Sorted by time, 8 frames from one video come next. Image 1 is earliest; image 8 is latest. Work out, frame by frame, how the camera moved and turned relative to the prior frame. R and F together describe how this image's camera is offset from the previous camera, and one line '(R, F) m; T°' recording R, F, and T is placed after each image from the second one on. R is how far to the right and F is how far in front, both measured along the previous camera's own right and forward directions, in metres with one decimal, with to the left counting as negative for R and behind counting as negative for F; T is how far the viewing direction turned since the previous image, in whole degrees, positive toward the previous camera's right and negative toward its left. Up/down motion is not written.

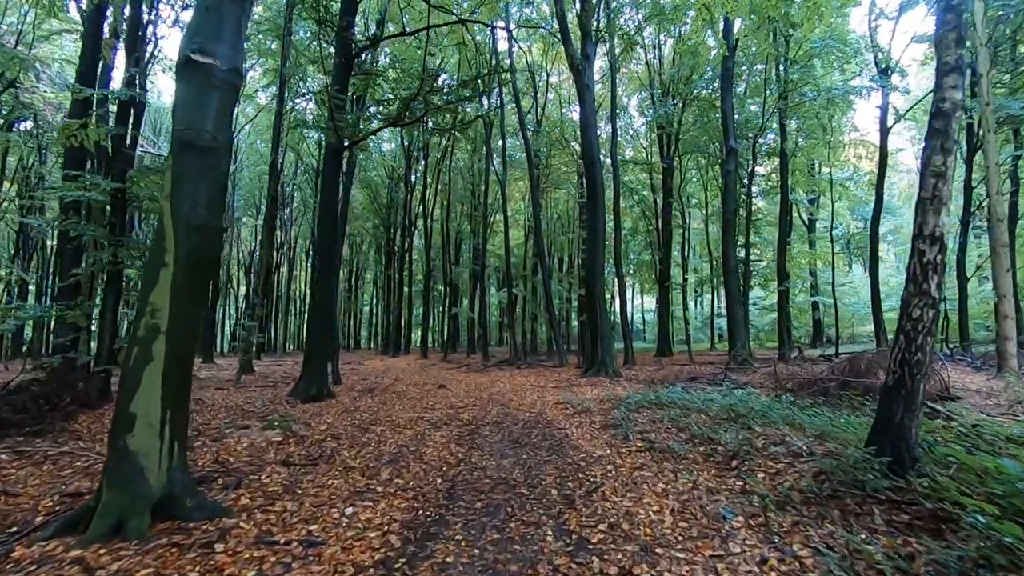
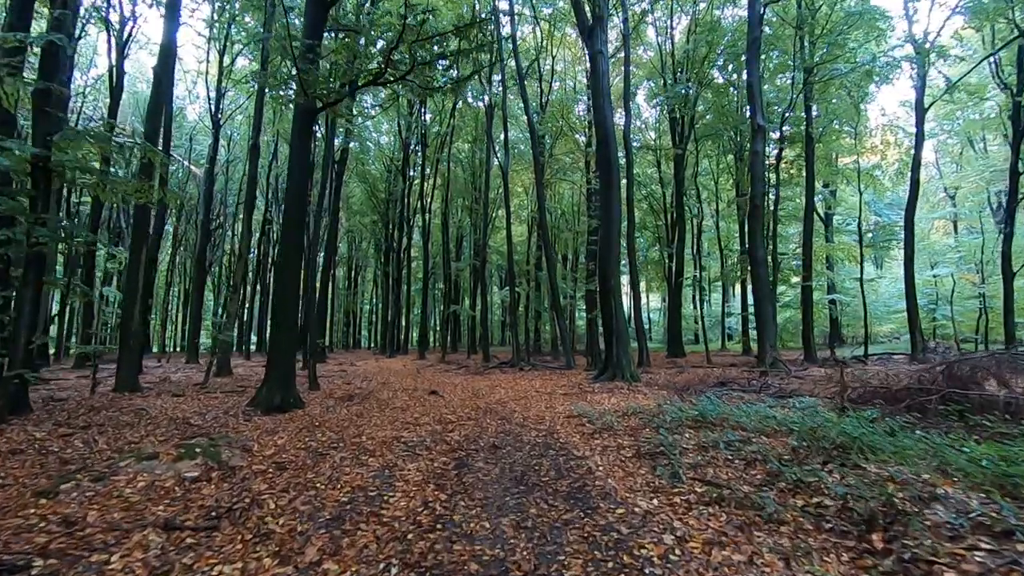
(0.0, +1.3) m; 0°
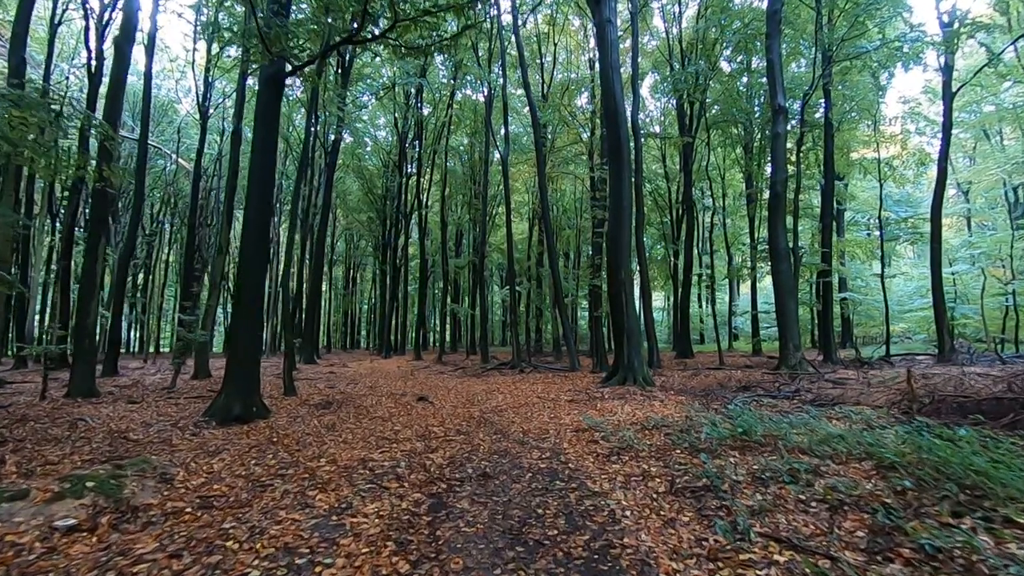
(0.0, +1.0) m; 0°
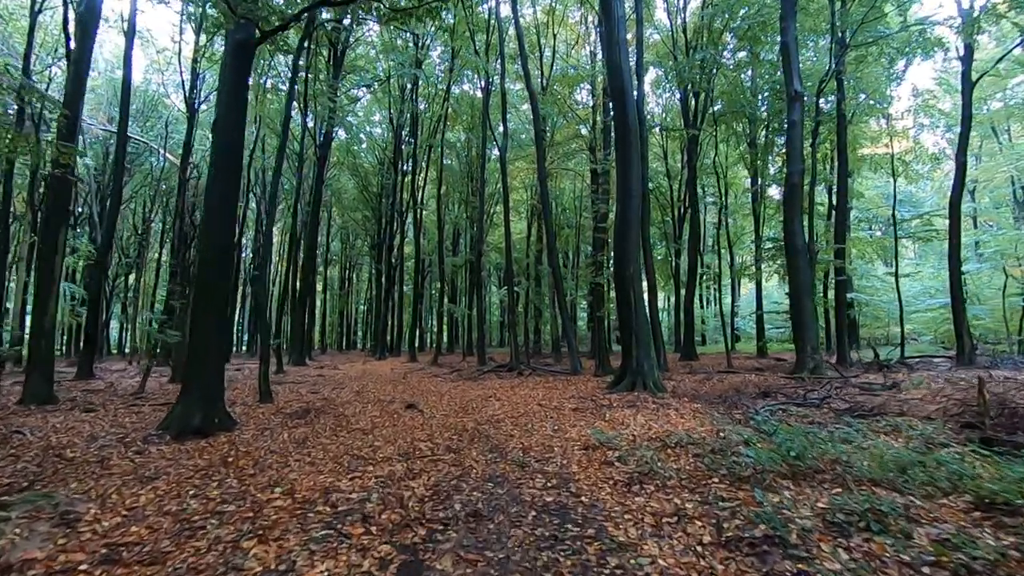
(0.0, +0.7) m; 0°
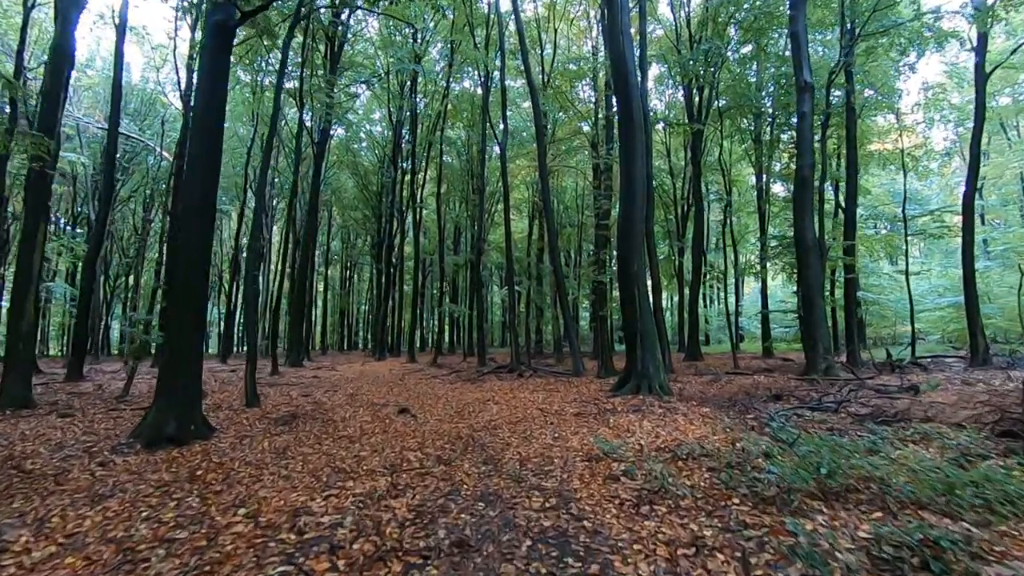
(0.0, +0.4) m; 0°
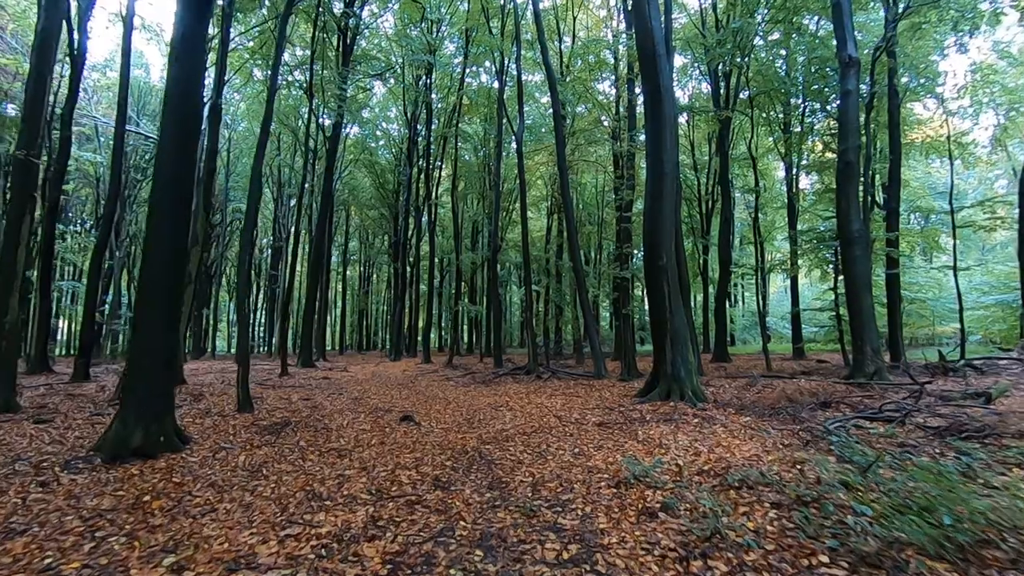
(+0.1, +0.7) m; -2°
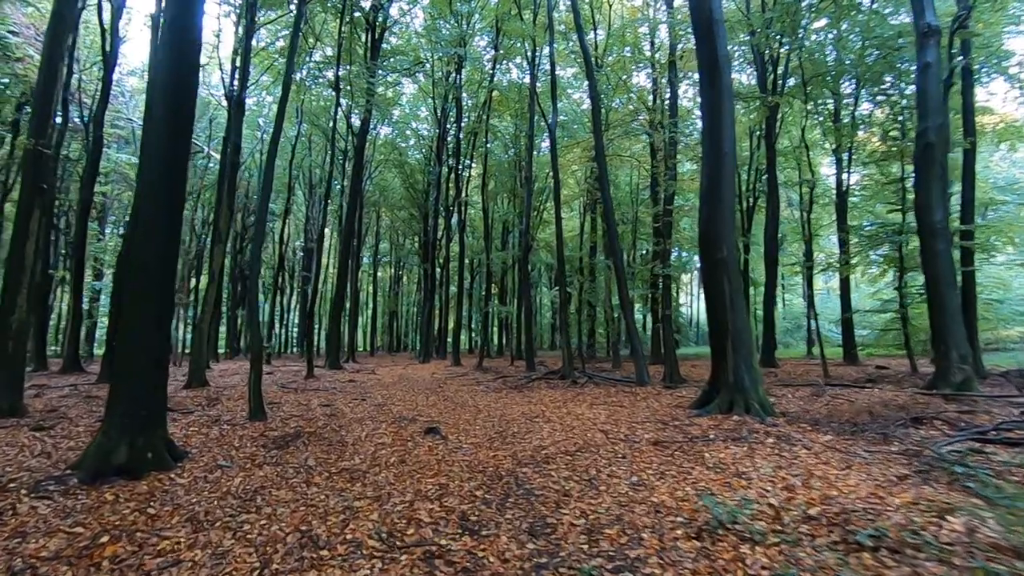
(-0.1, +0.7) m; -3°
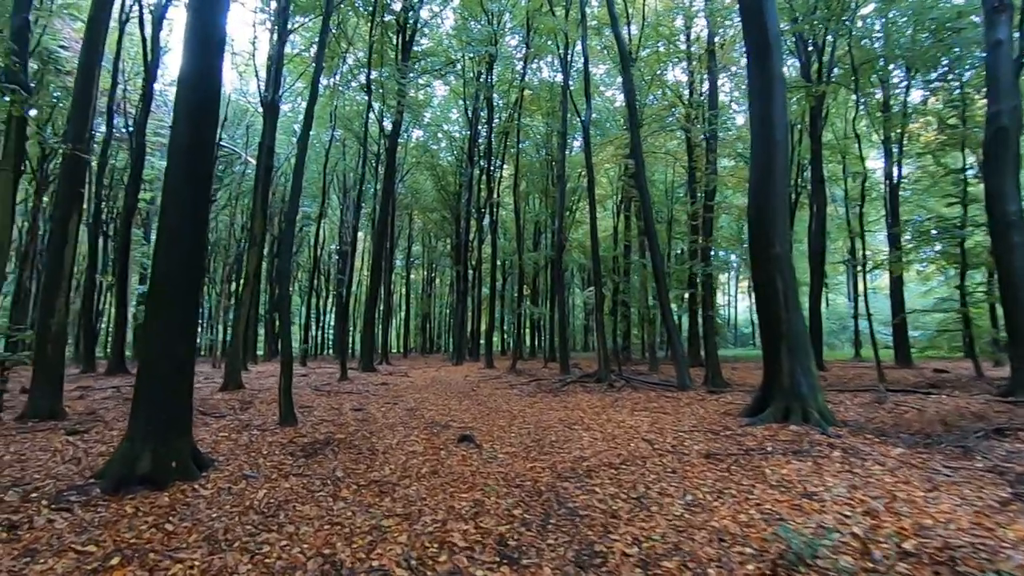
(0.0, +0.3) m; -3°
